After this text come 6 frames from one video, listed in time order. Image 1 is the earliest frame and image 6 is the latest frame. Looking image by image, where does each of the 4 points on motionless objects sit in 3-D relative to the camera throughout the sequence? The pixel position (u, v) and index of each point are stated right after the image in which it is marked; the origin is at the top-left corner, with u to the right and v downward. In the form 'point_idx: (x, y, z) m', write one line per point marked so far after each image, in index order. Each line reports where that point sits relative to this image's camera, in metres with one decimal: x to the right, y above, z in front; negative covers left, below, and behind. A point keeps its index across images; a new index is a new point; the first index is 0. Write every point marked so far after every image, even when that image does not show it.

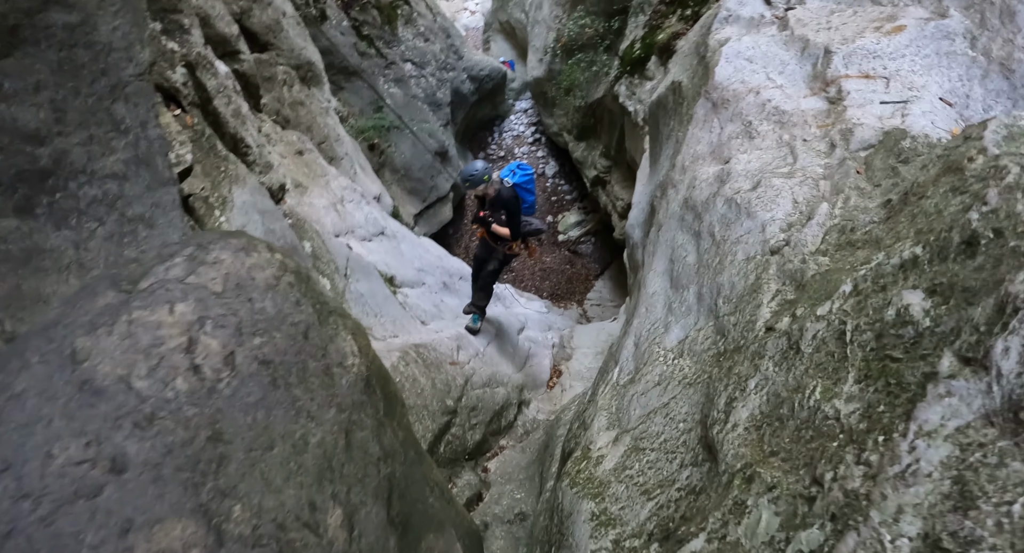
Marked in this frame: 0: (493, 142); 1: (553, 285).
0: (-0.6, +3.8, +16.5) m
1: (+1.0, -0.3, +13.4) m
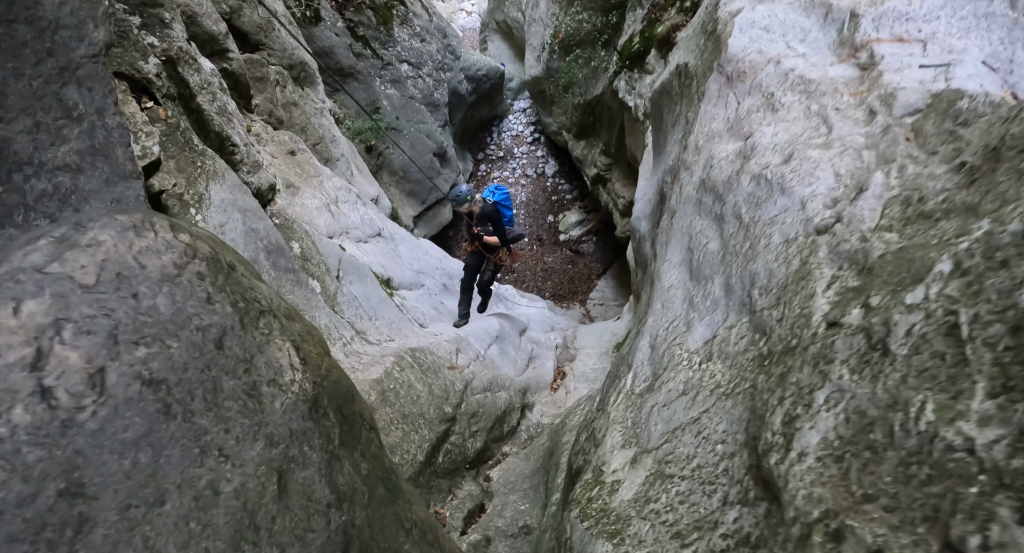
0: (-0.6, +3.8, +16.0) m
1: (+1.0, -0.2, +12.9) m
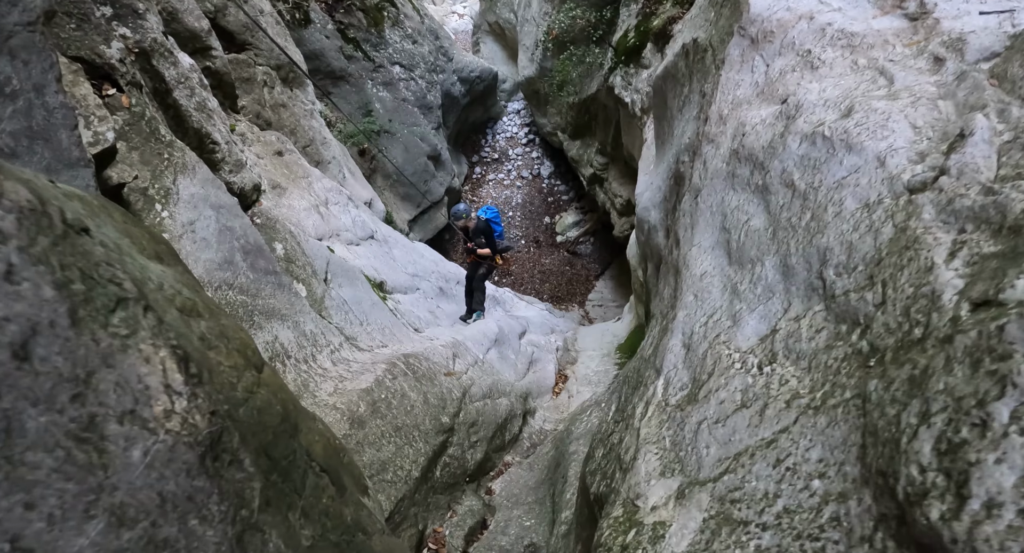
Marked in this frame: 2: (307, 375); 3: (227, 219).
0: (-0.8, +3.8, +15.5) m
1: (+1.0, -0.2, +12.4) m
2: (-1.6, -0.8, +4.3) m
3: (-2.5, +0.5, +4.8) m
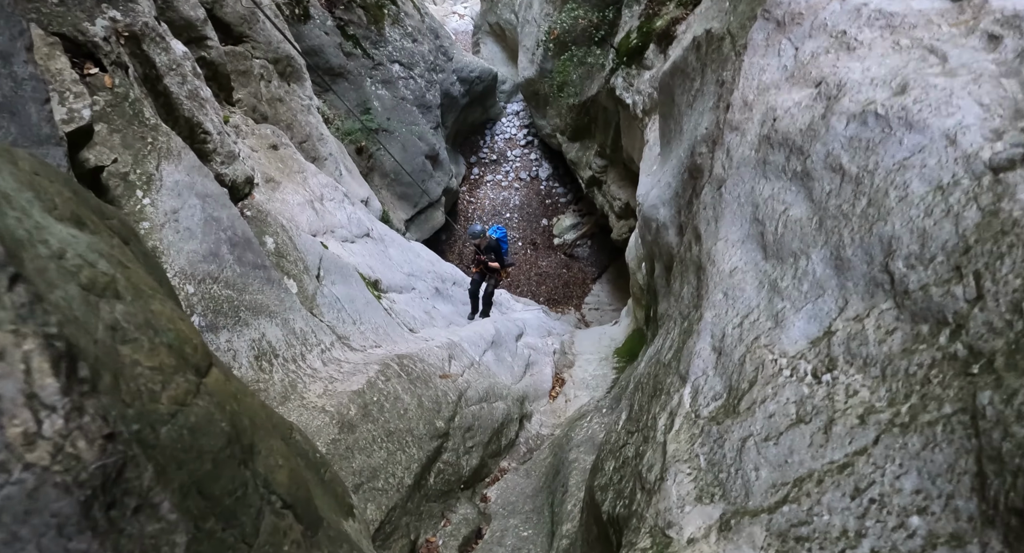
0: (-0.8, +3.8, +15.3) m
1: (+0.9, -0.3, +12.1) m
2: (-1.6, -0.8, +4.0) m
3: (-2.5, +0.6, +4.5) m
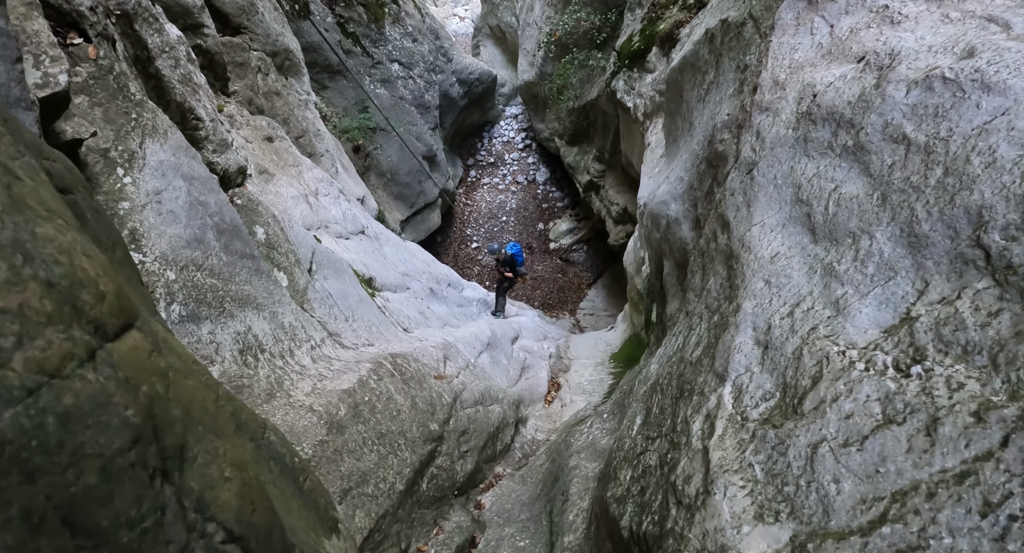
0: (-0.8, +3.7, +15.0) m
1: (+0.9, -0.3, +11.9) m
2: (-1.6, -0.7, +3.7) m
3: (-2.5, +0.7, +4.2) m
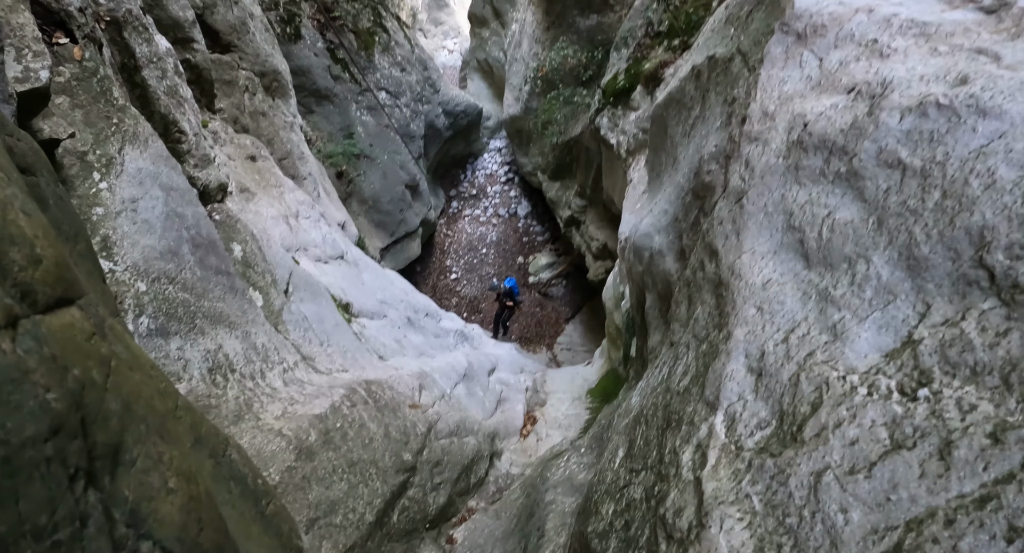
0: (-1.2, +2.9, +15.1) m
1: (+0.4, -1.0, +11.8) m
2: (-1.7, -0.8, +3.6) m
3: (-2.6, +0.6, +4.1) m
